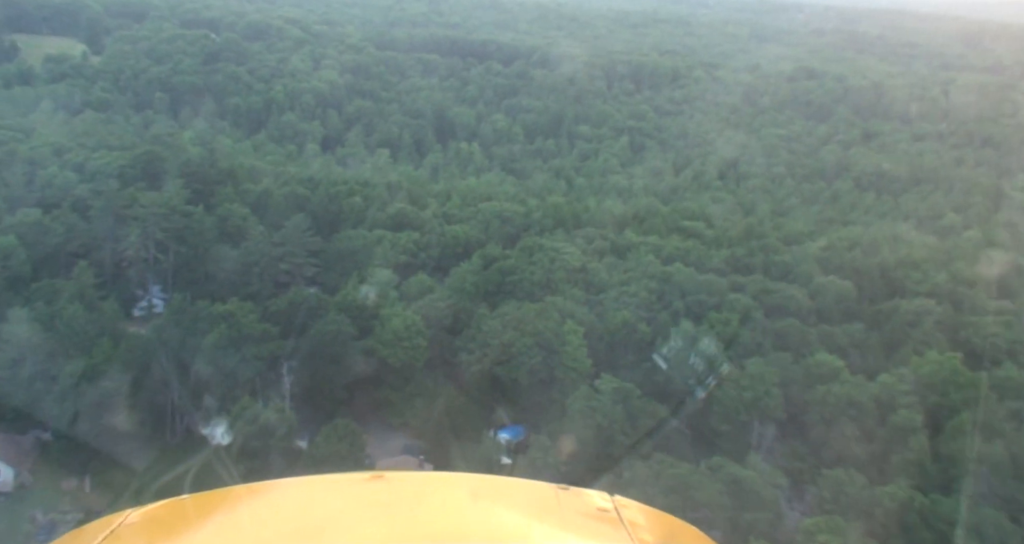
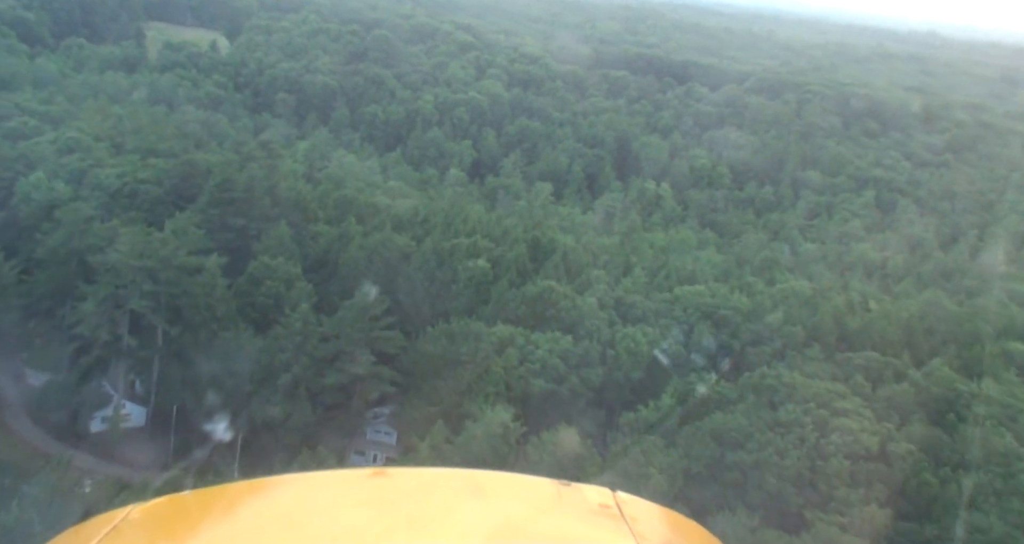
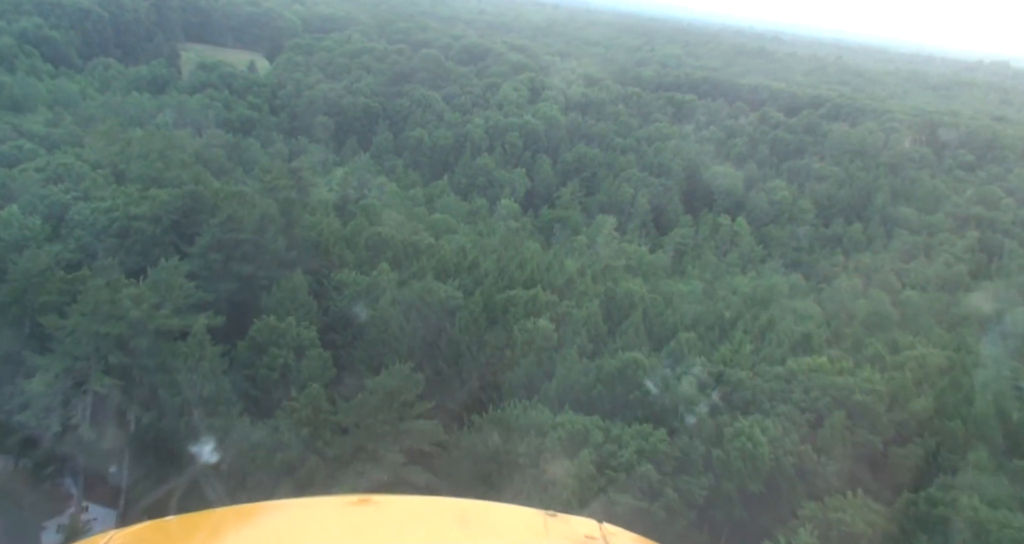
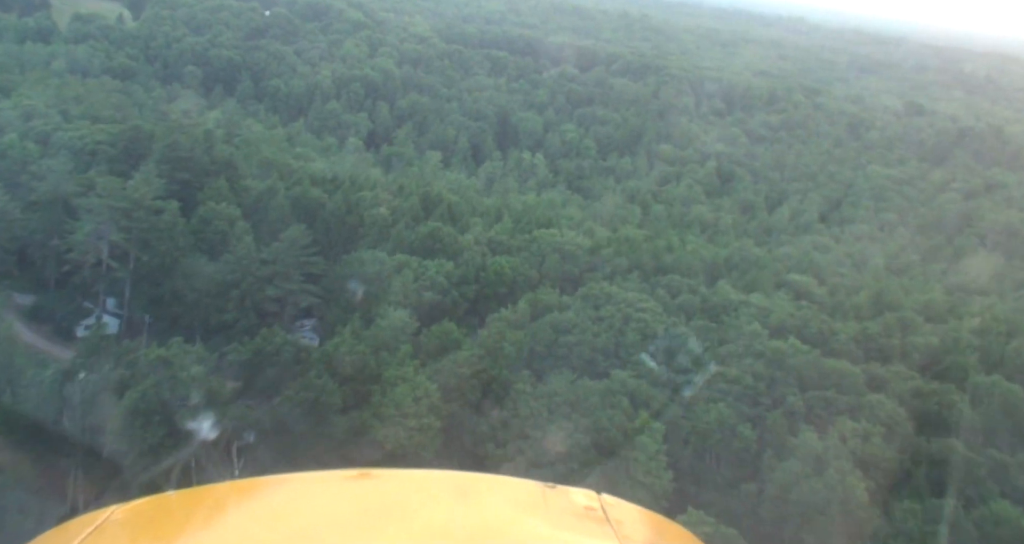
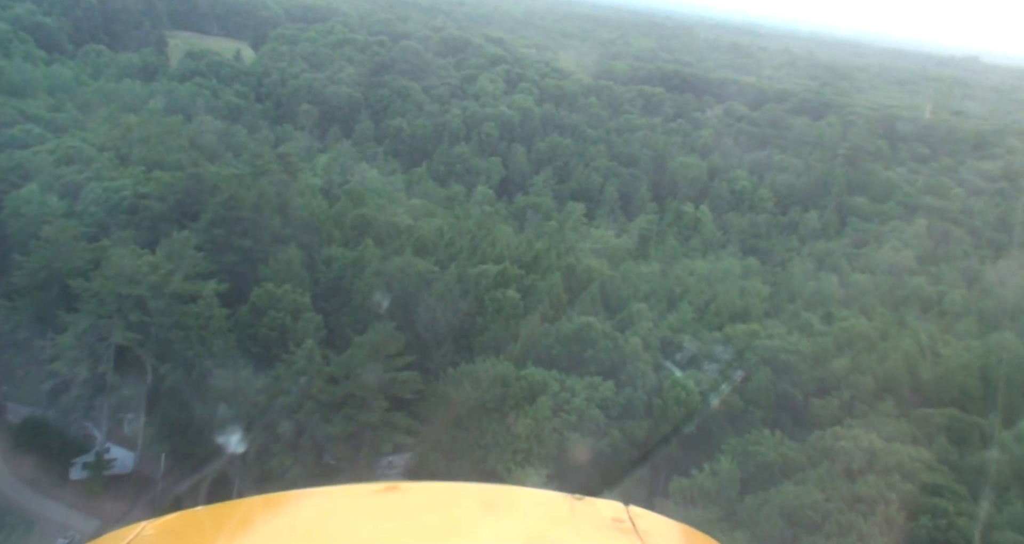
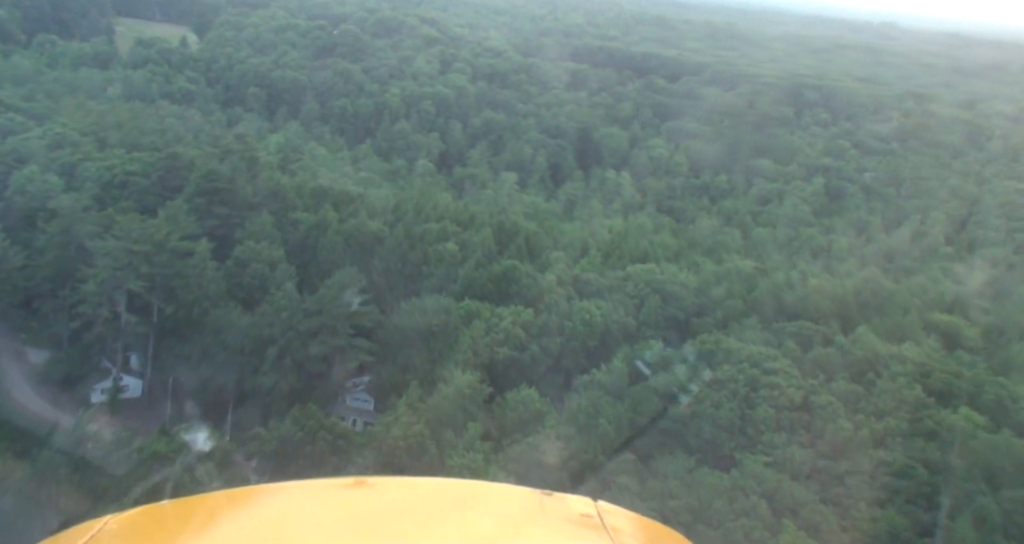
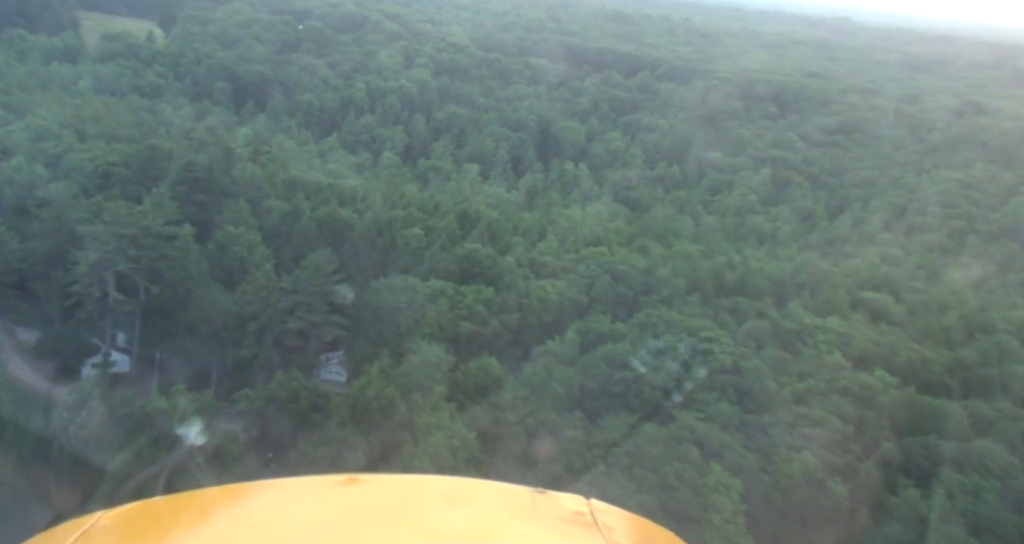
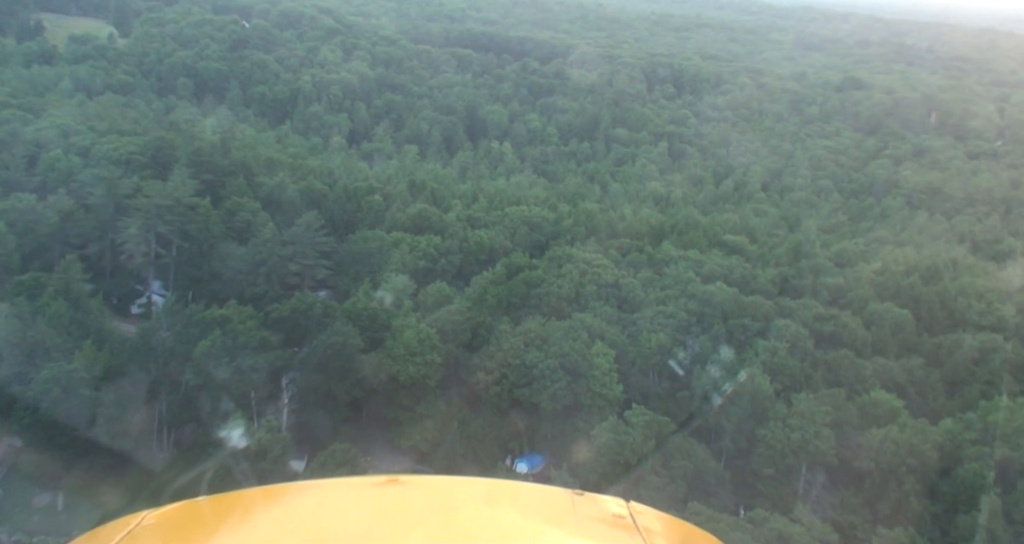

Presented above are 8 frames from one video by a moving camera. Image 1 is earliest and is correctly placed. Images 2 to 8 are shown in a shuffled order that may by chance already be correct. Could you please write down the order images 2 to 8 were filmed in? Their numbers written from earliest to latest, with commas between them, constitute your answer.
8, 4, 7, 6, 2, 5, 3
